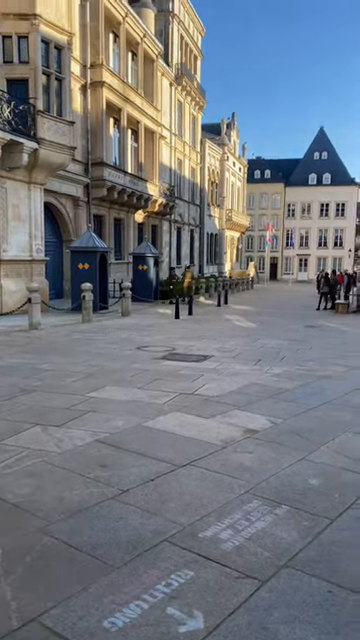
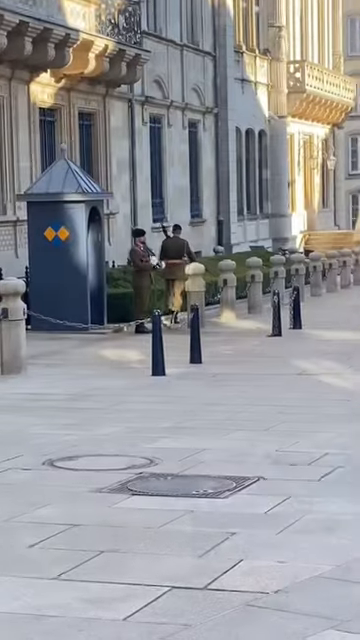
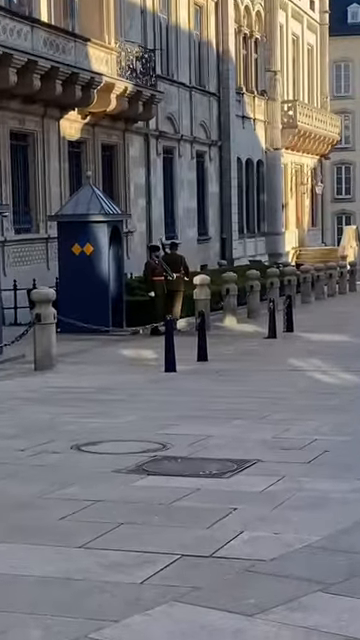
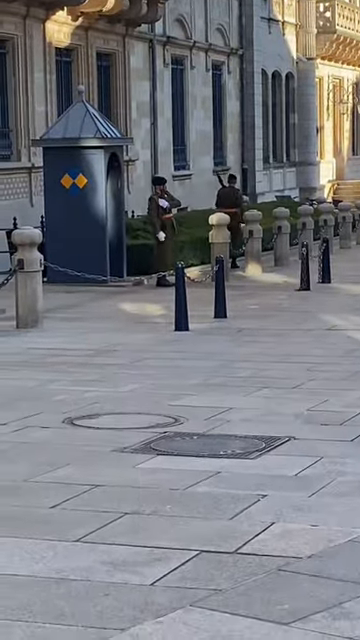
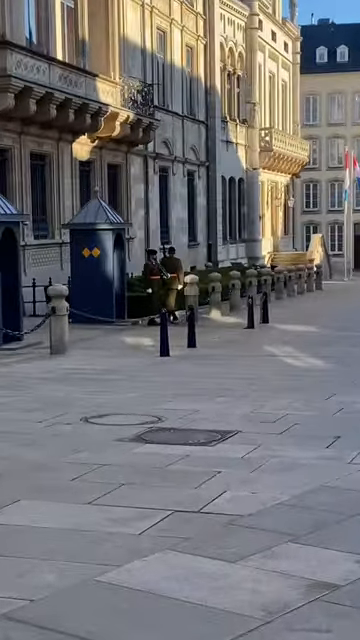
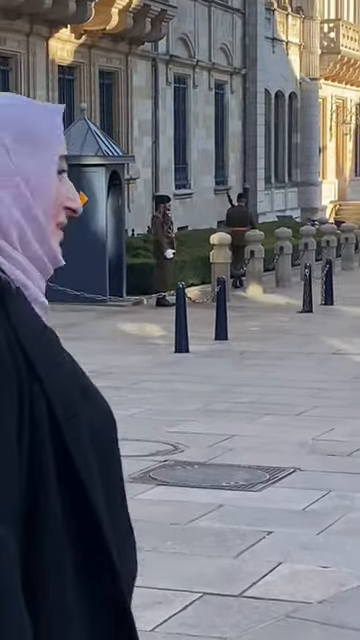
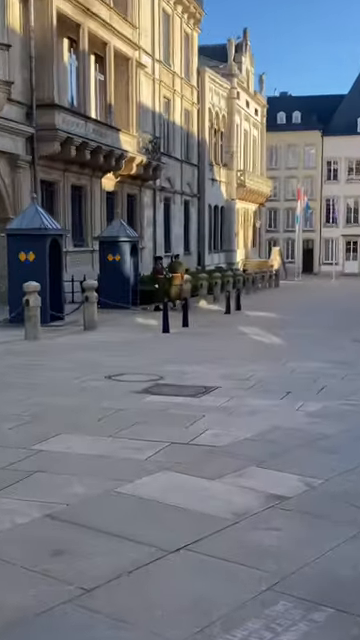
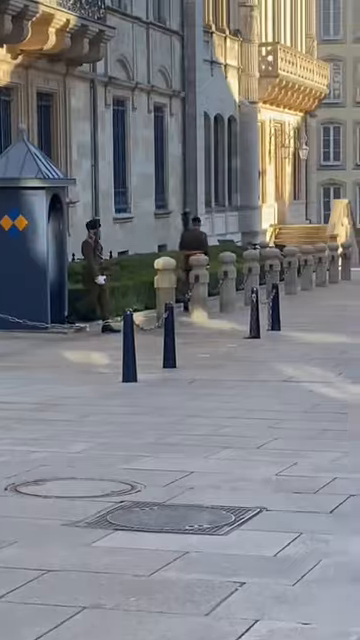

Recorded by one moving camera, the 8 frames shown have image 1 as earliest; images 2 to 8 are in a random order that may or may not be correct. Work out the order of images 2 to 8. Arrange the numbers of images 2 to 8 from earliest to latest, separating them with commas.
7, 5, 3, 2, 4, 6, 8
